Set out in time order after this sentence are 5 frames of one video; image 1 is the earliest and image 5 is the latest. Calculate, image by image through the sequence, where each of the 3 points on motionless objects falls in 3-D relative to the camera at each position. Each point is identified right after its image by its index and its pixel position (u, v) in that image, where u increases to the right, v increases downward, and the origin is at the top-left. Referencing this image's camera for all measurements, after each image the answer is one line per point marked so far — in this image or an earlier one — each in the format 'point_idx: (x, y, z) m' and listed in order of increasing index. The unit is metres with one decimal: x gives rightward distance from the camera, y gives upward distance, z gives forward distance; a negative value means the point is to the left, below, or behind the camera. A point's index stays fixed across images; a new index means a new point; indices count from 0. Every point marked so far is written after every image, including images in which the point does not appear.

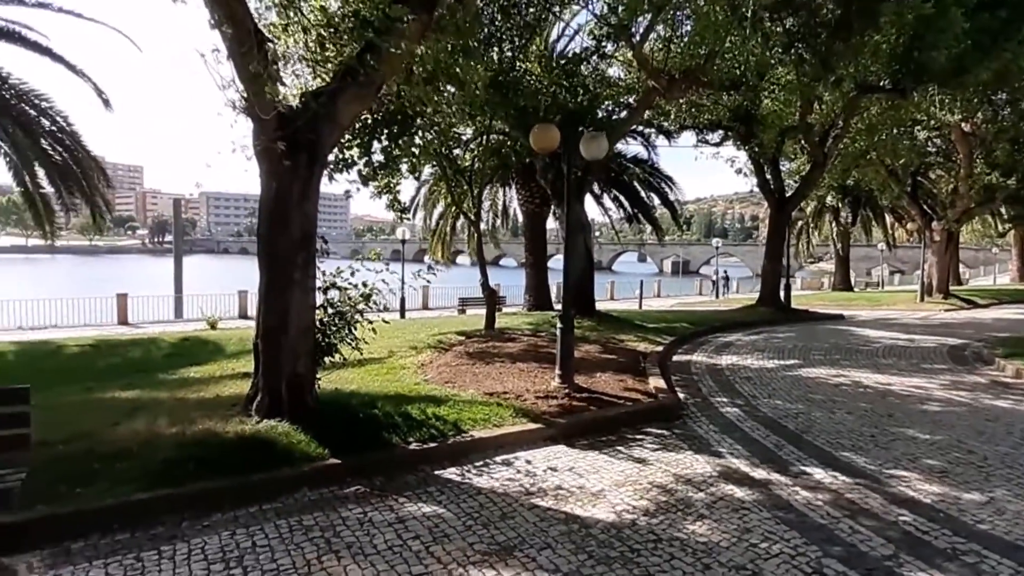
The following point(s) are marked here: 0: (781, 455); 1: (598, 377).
0: (+2.7, -1.7, +5.9) m
1: (+1.3, -1.3, +8.6) m
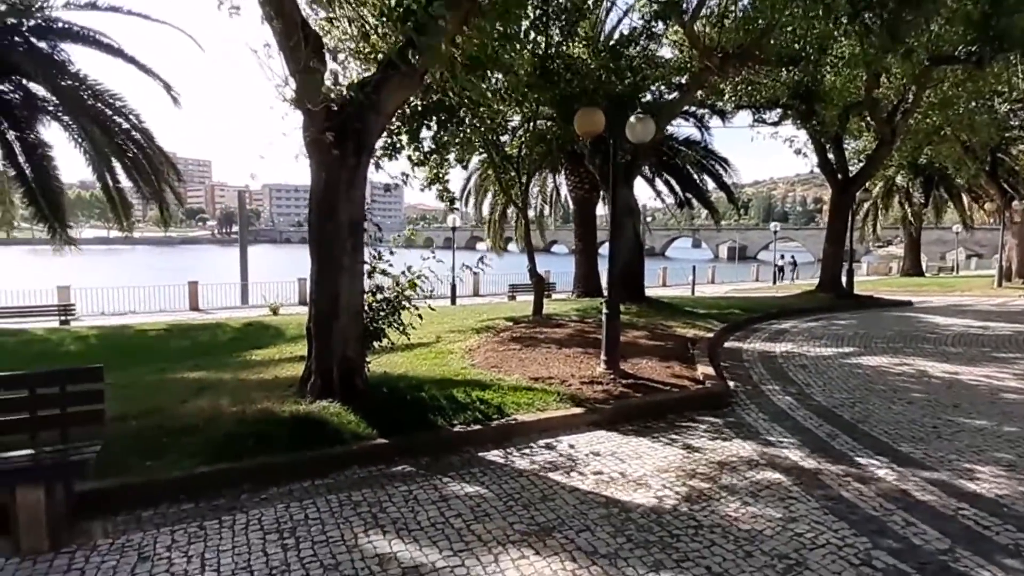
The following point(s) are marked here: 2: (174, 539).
0: (+3.2, -1.5, +5.8) m
1: (+1.9, -1.1, +8.5) m
2: (-2.2, -1.6, +3.8) m
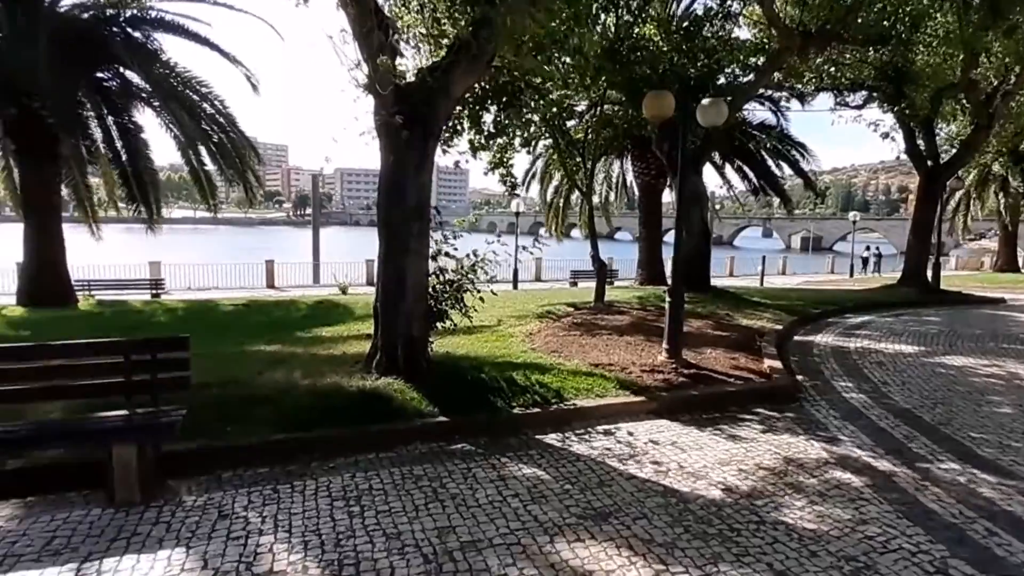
0: (+3.7, -1.5, +5.4) m
1: (+2.8, -0.9, +8.3) m
2: (-1.8, -1.5, +4.1) m
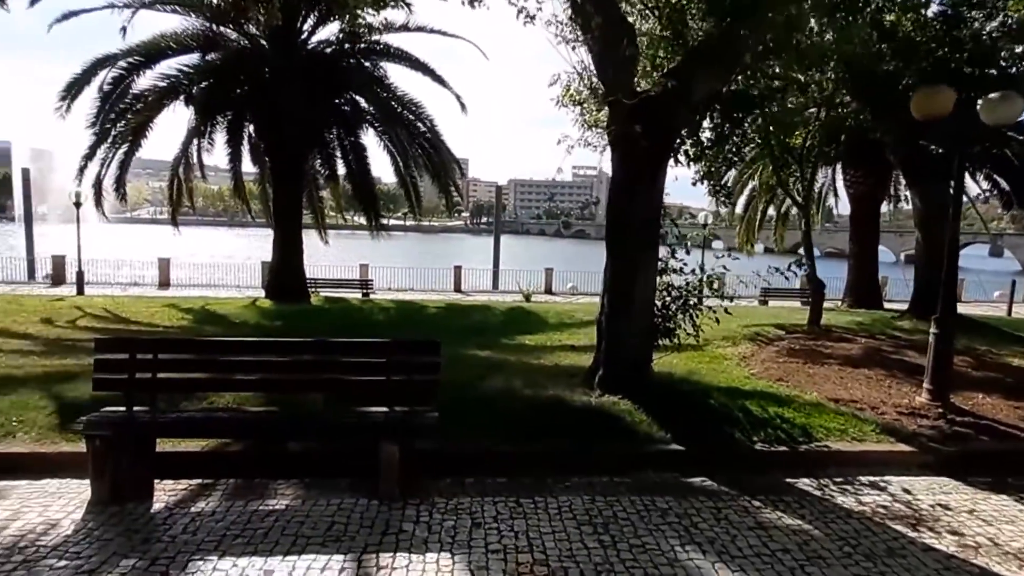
0: (+5.6, -1.8, +3.8) m
1: (+5.5, -1.3, +6.9) m
2: (-0.1, -1.6, +4.1) m
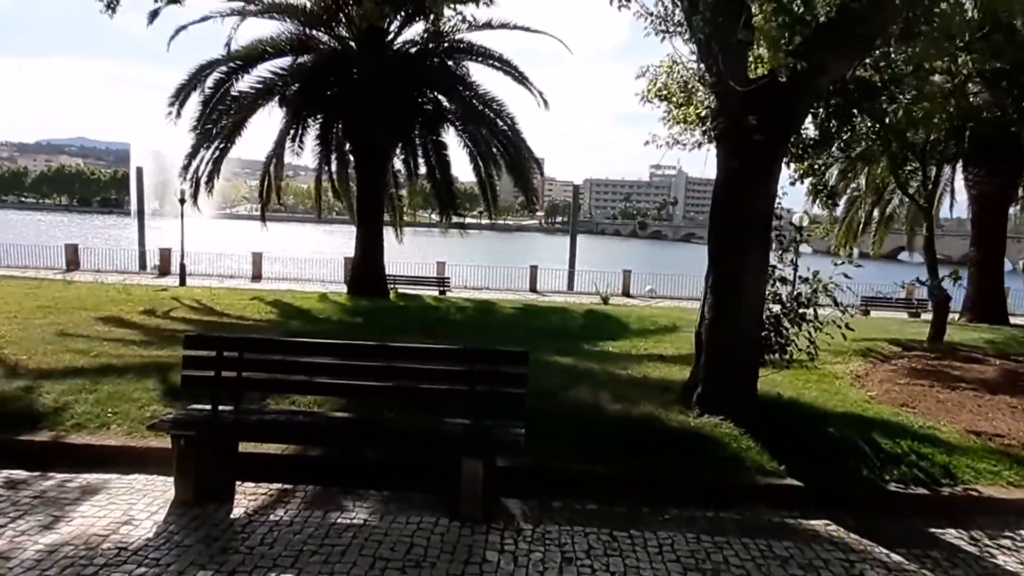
0: (+6.1, -2.0, +2.7) m
1: (+6.4, -1.5, +5.7) m
2: (+0.5, -1.6, +3.7) m
